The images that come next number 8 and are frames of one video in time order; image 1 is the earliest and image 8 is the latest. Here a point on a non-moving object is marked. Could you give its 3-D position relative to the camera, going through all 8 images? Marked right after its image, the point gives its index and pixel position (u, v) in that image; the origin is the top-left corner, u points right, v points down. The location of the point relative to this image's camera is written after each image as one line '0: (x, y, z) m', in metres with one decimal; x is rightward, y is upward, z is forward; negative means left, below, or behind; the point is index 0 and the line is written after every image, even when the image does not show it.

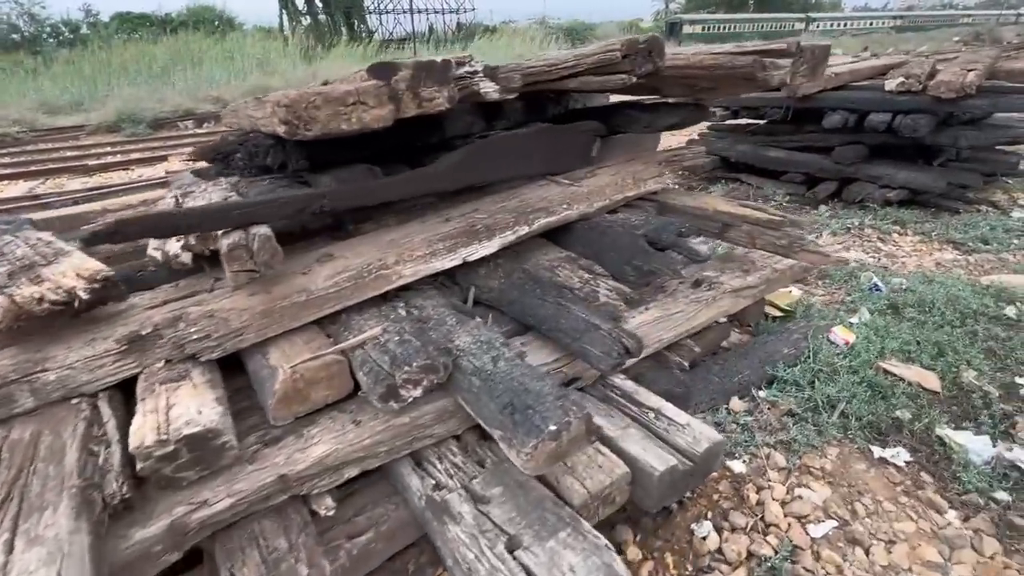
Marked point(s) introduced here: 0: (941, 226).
0: (+4.7, +0.7, +5.1) m
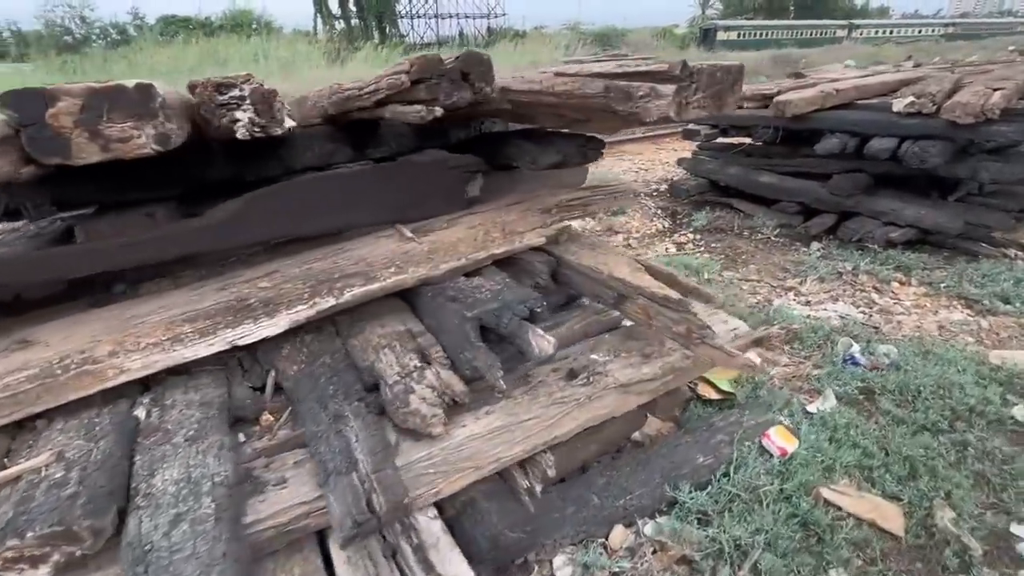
0: (+4.0, +0.1, +4.3) m
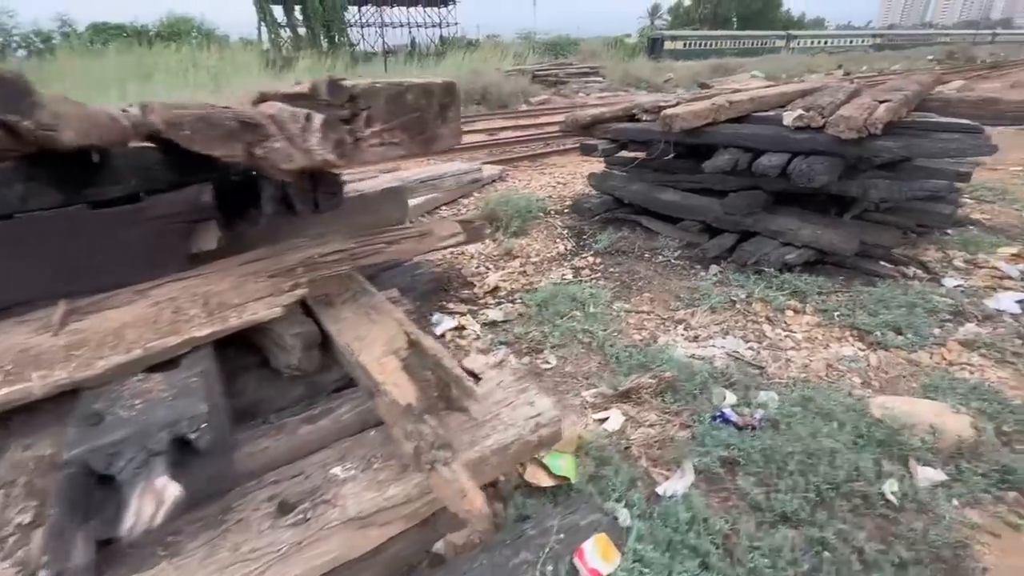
0: (+2.8, -0.1, +3.9) m
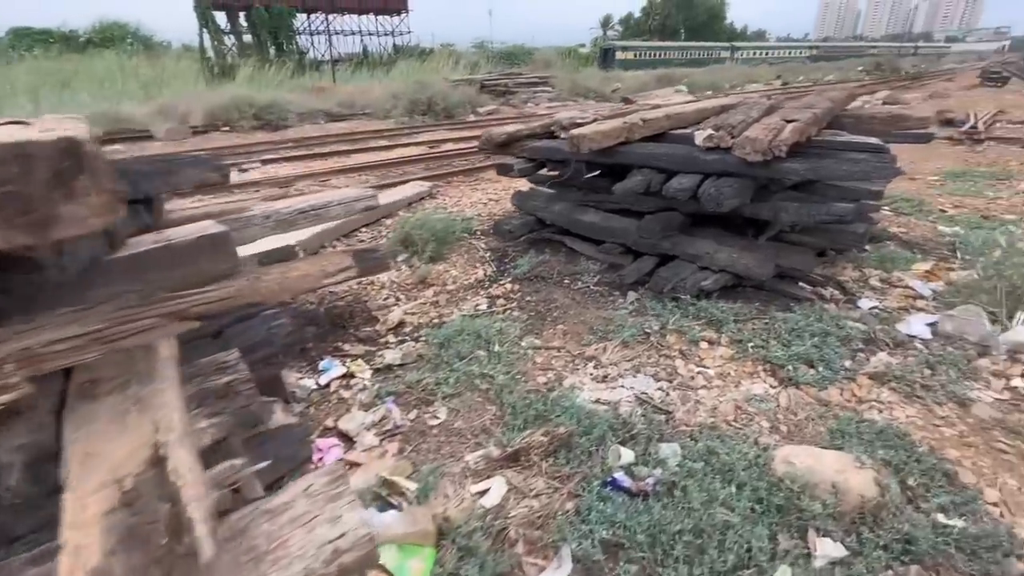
0: (+2.0, -0.3, +3.8) m
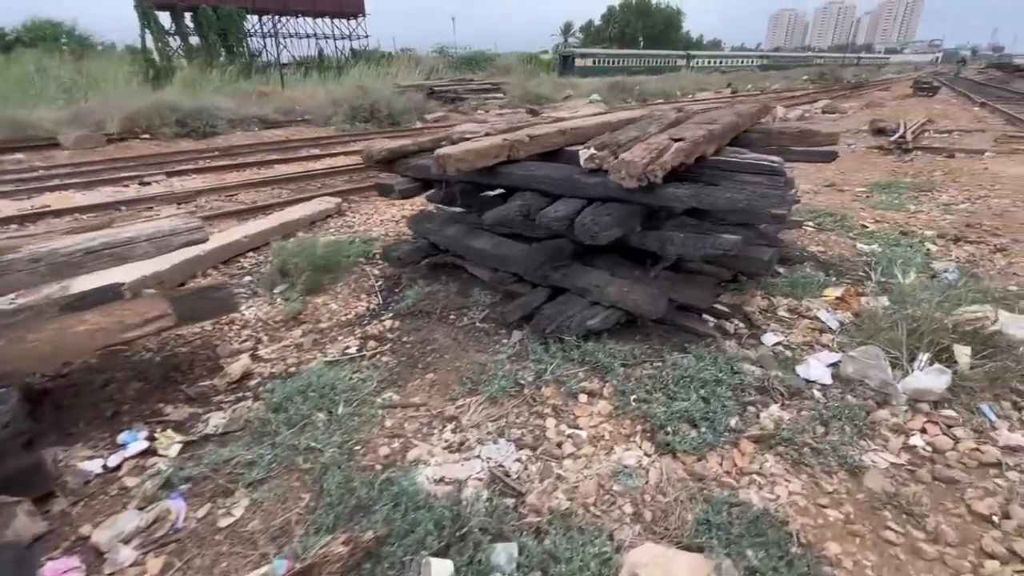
0: (+1.0, -0.6, +3.3) m
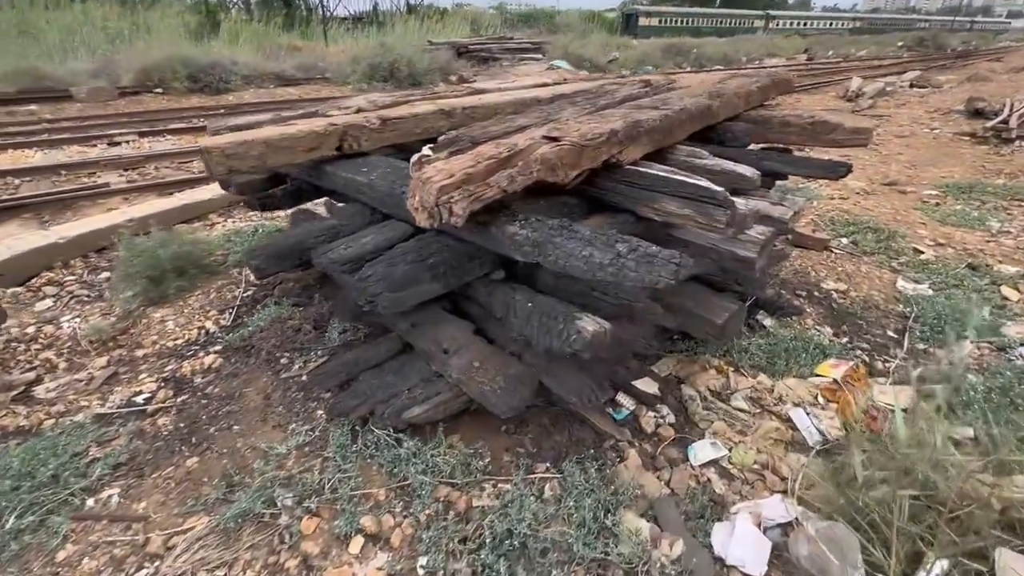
0: (-0.2, -1.0, +2.1) m
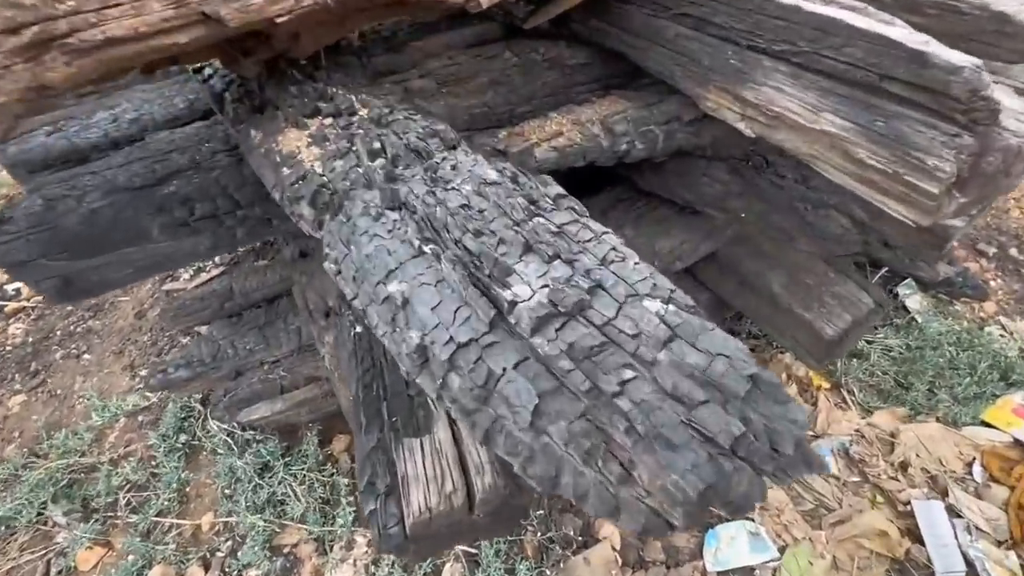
0: (-0.5, -0.9, +1.3) m
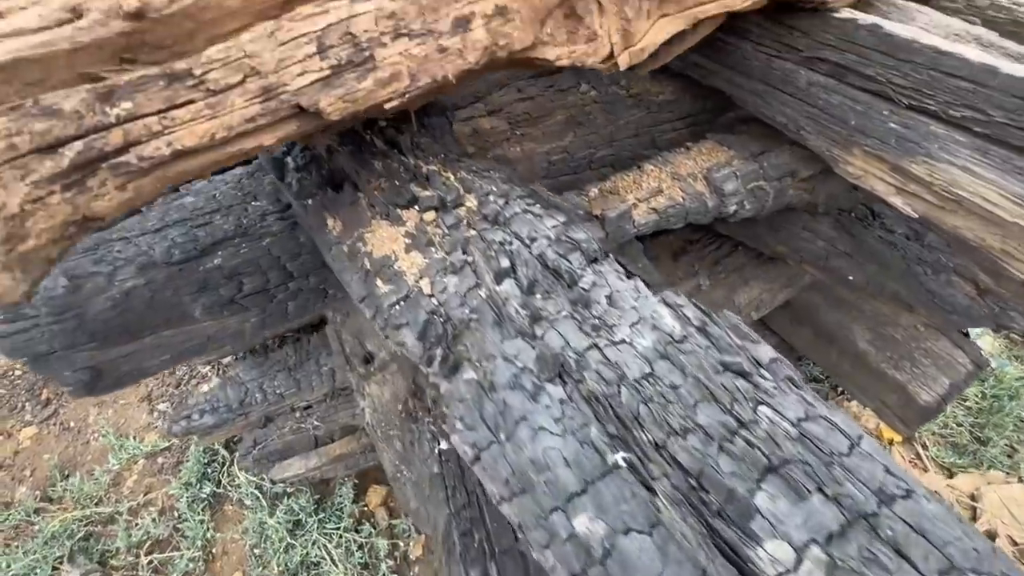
0: (-0.4, -1.0, +1.2) m
